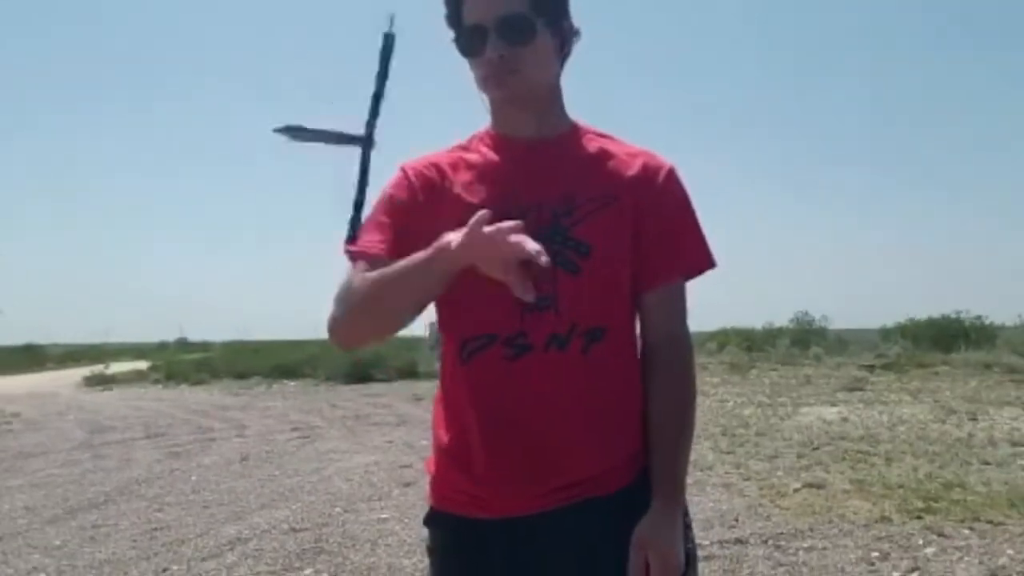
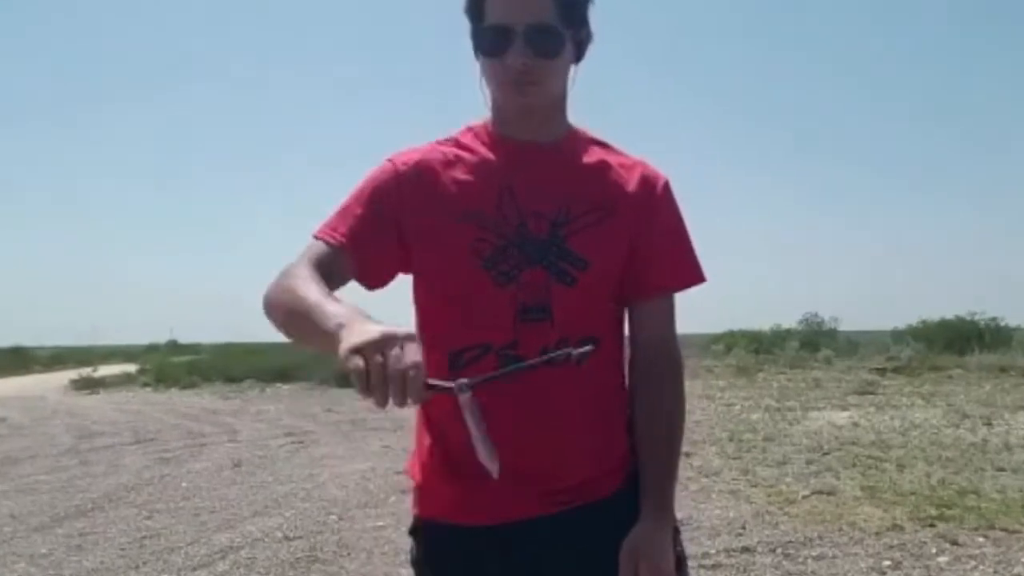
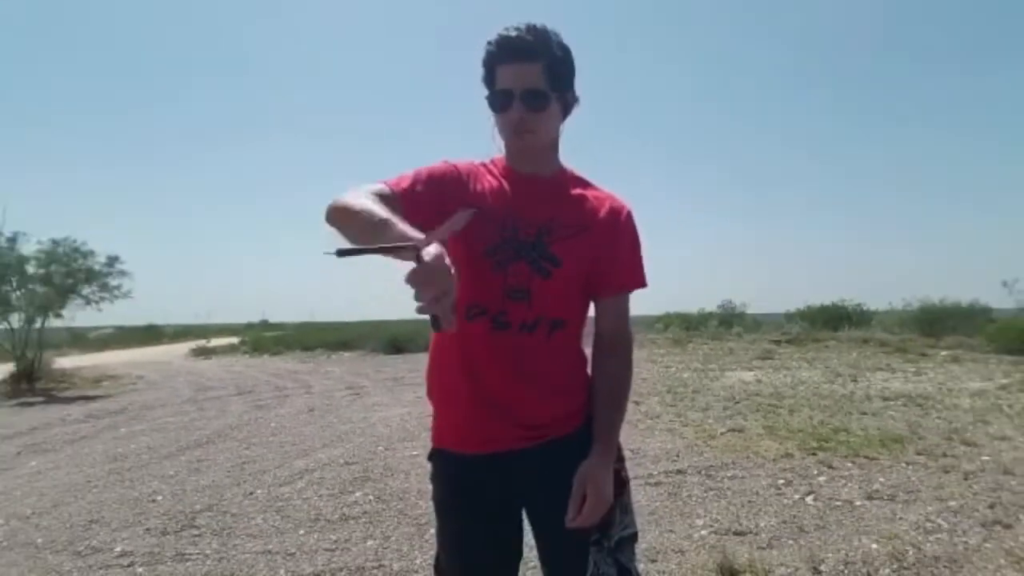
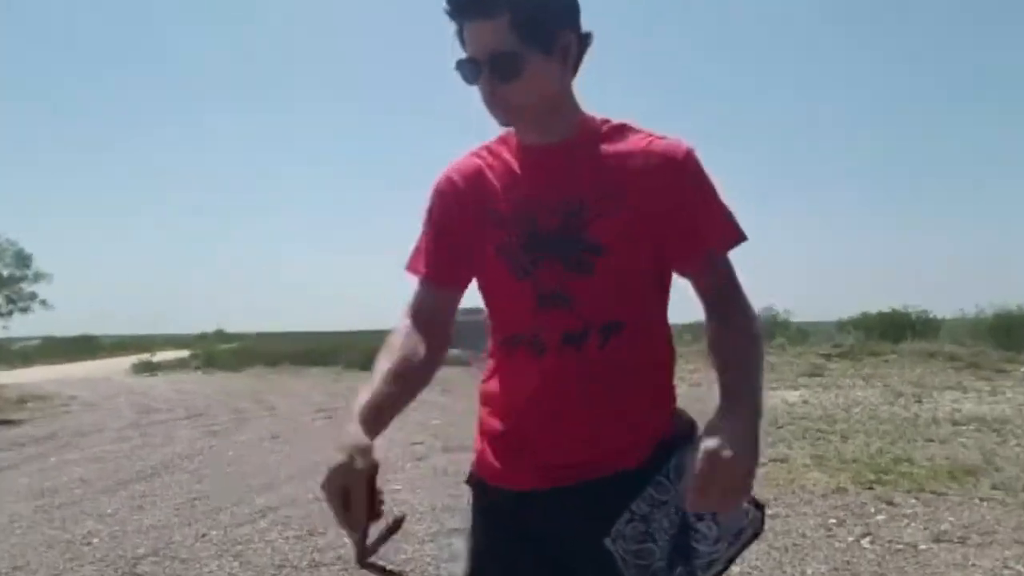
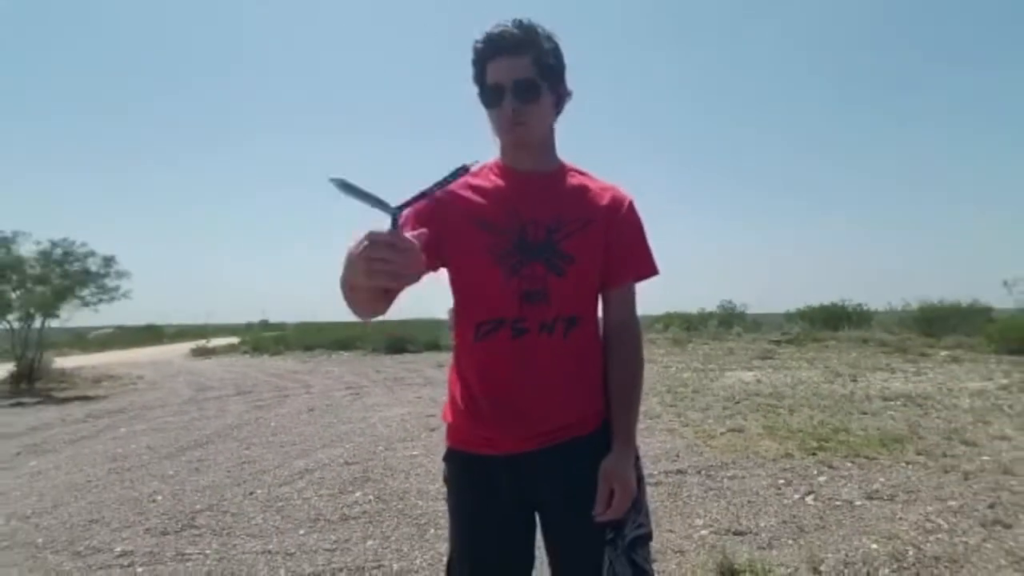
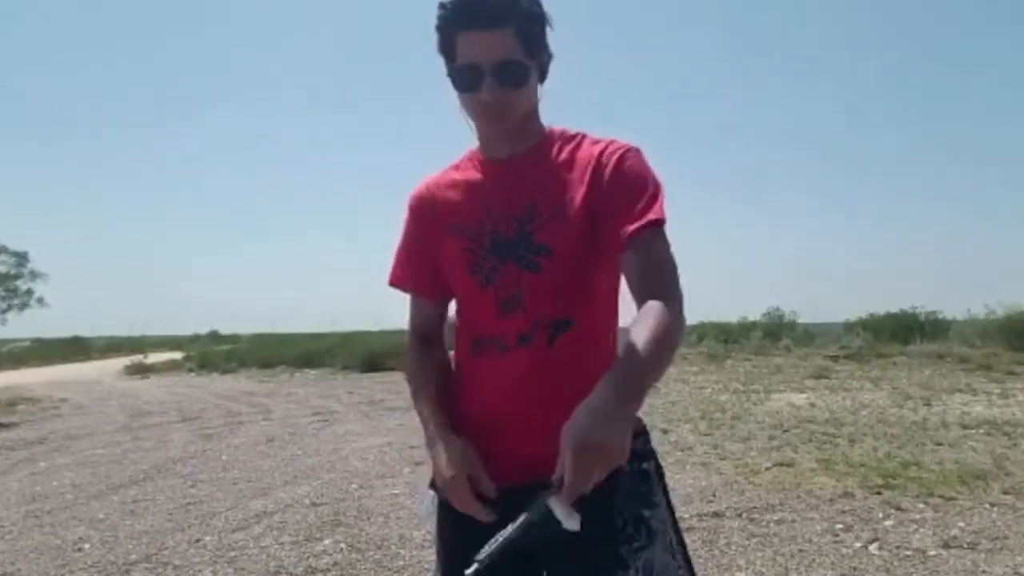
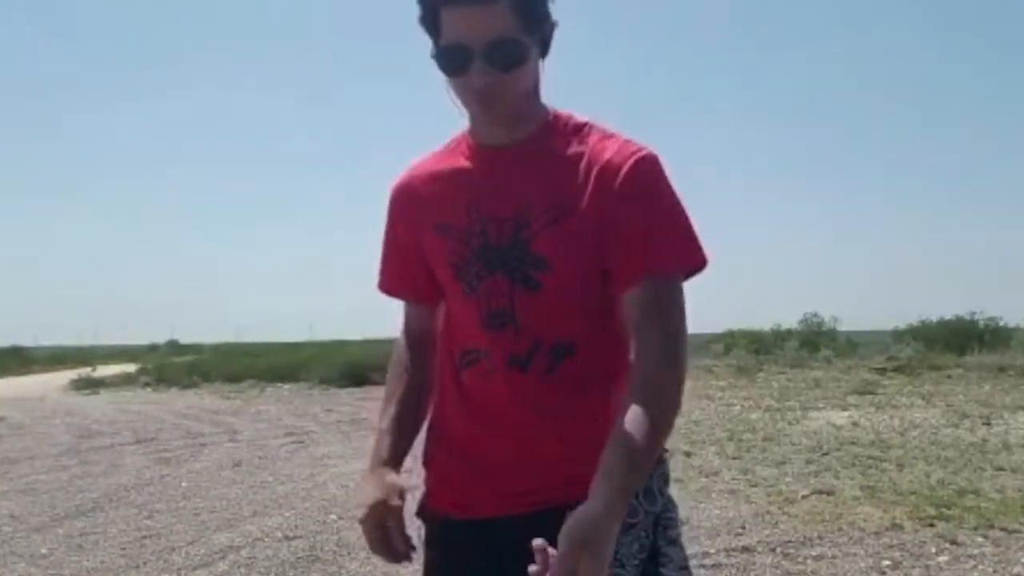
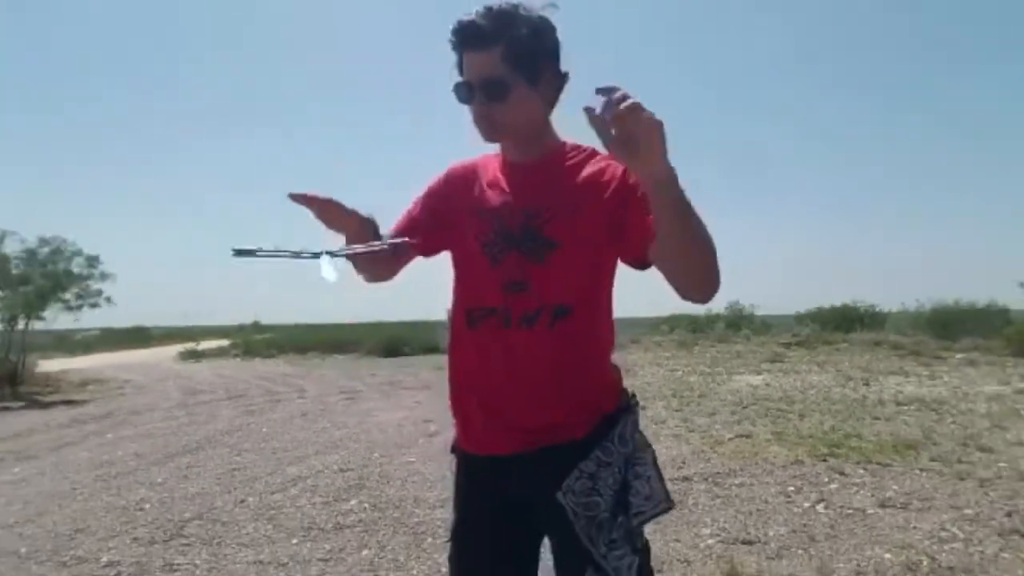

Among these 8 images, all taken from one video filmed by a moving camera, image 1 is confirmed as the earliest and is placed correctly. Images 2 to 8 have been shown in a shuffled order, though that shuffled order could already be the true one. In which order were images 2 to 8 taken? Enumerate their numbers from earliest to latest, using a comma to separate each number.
5, 2, 3, 6, 7, 8, 4
